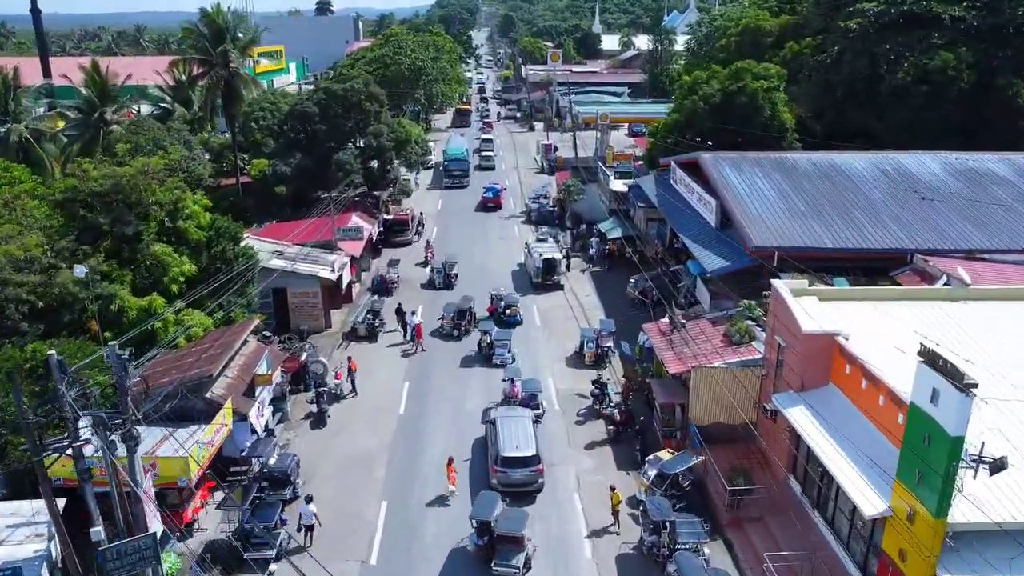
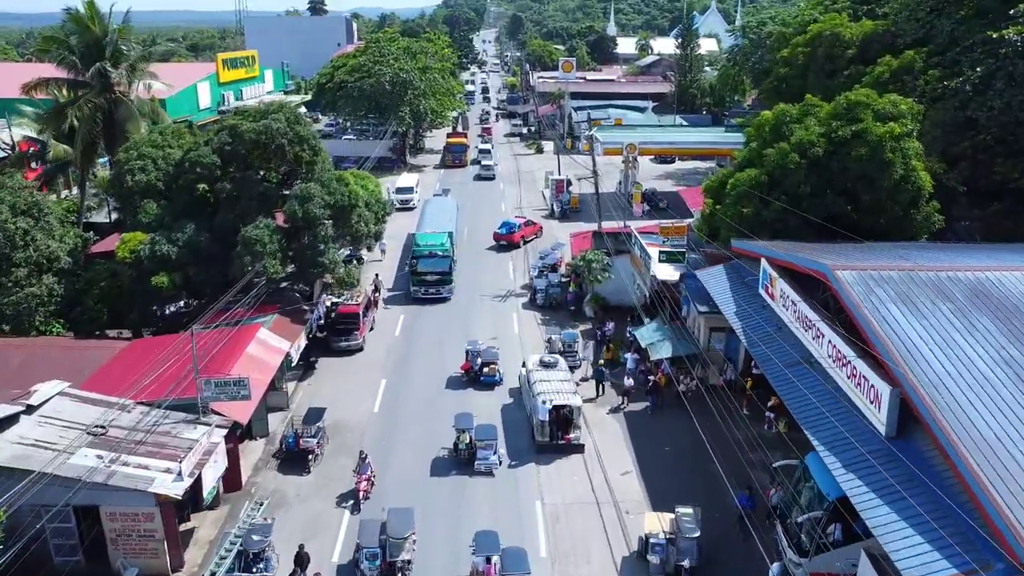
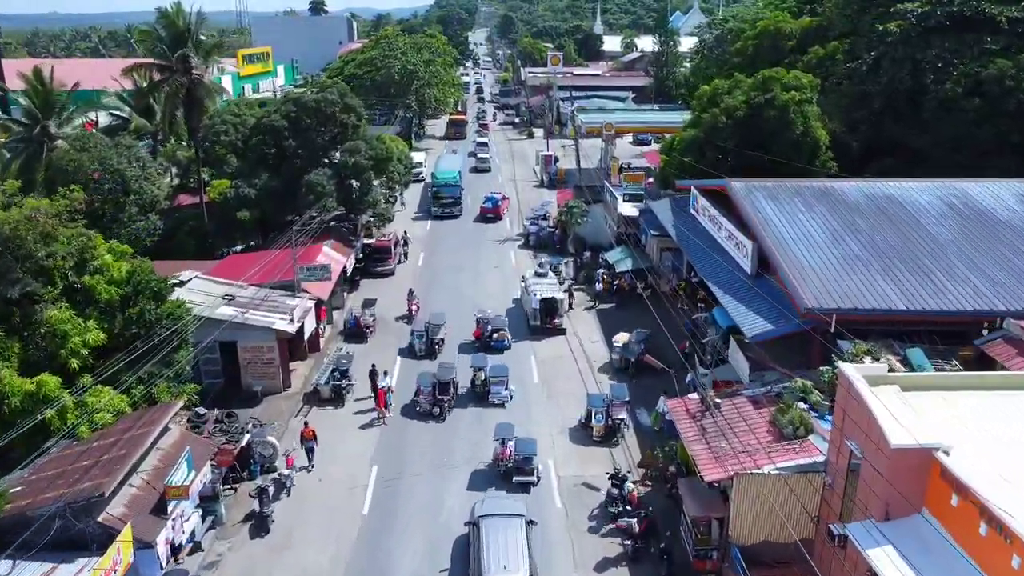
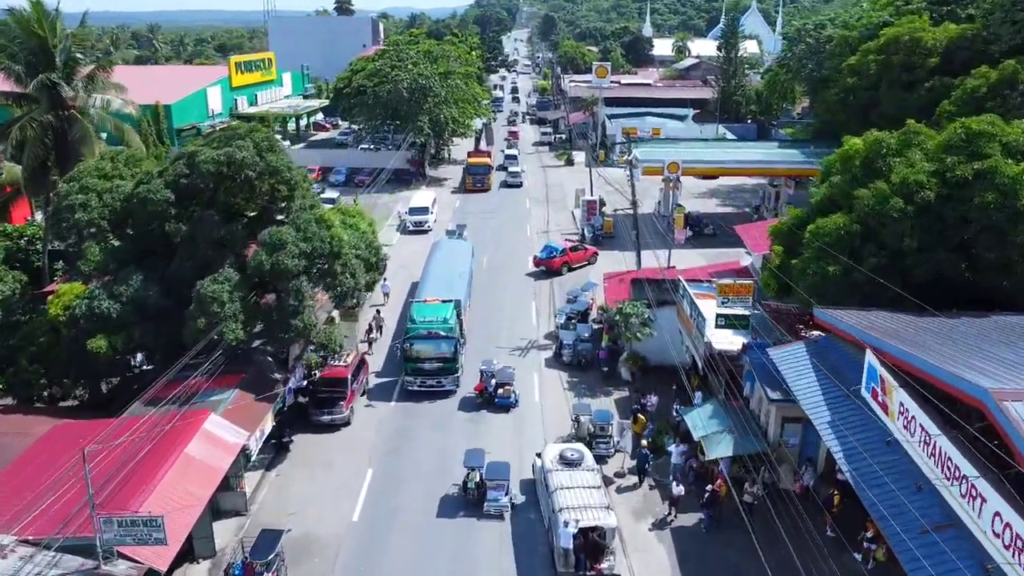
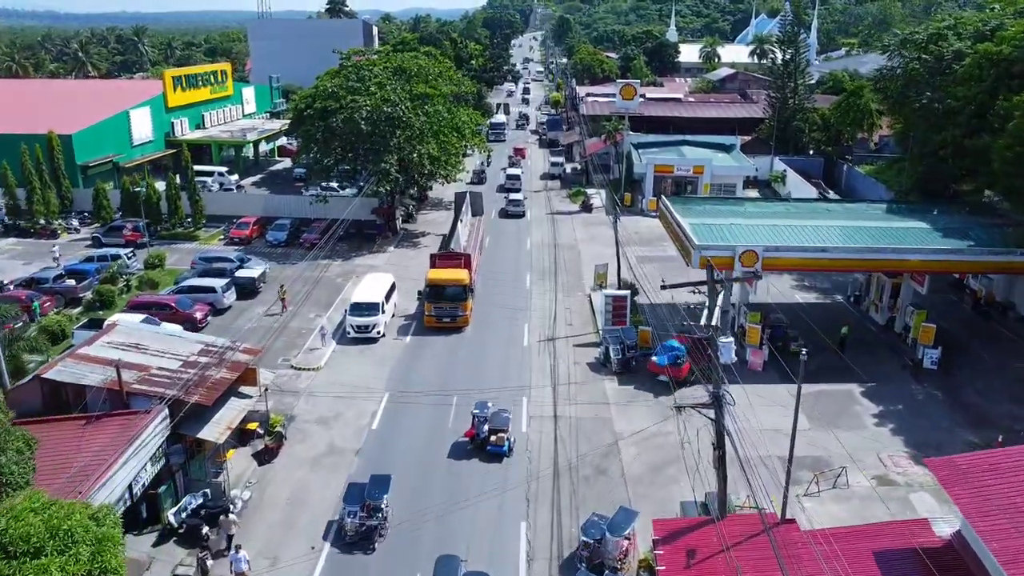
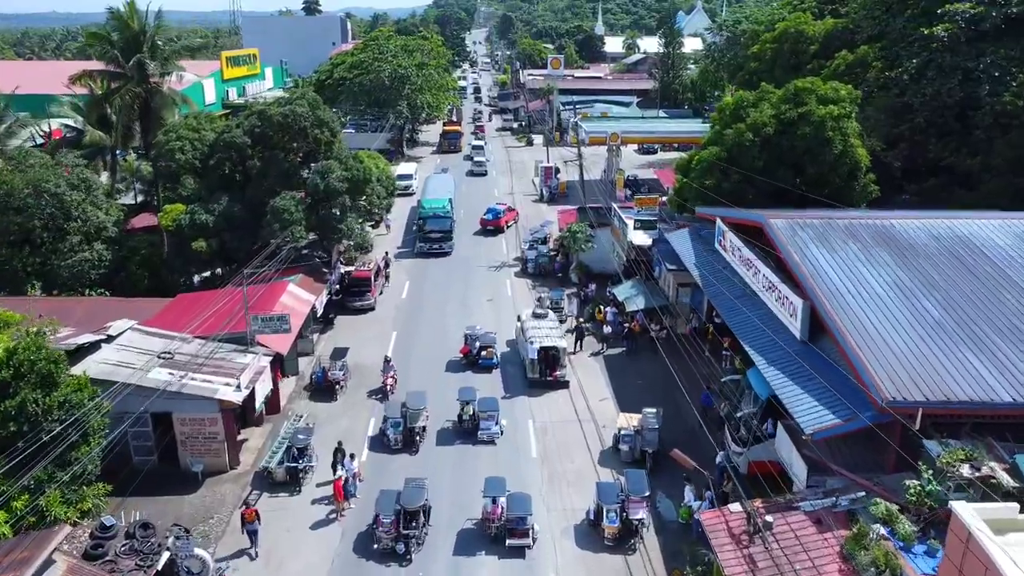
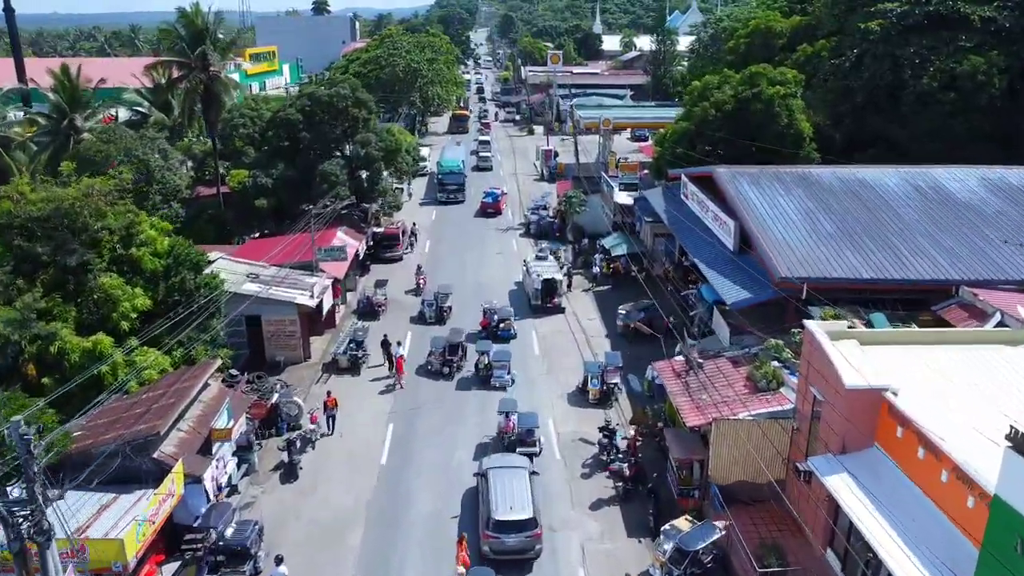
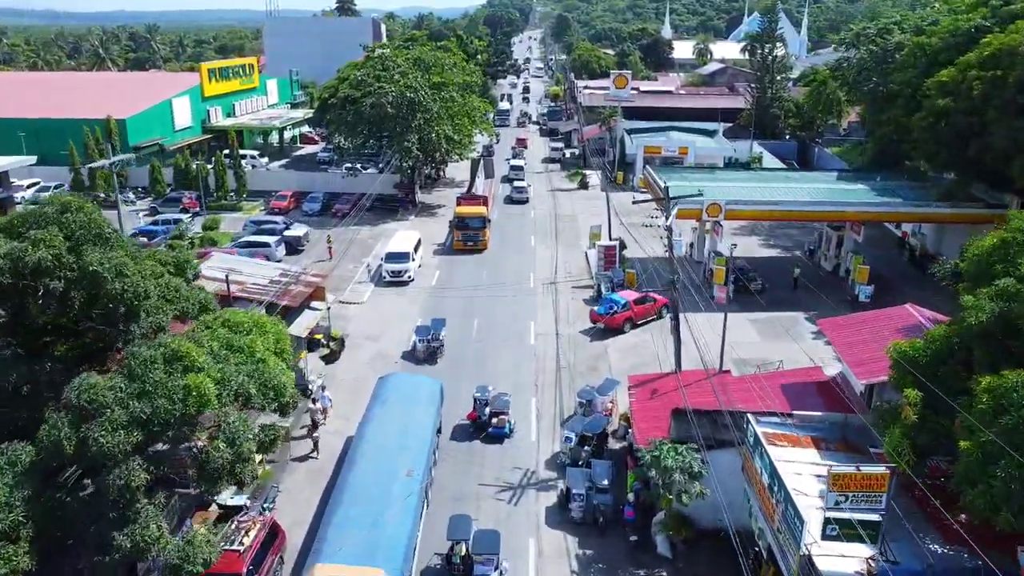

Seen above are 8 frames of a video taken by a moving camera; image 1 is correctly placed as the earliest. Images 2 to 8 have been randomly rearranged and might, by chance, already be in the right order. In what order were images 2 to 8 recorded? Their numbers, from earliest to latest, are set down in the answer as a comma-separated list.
7, 3, 6, 2, 4, 8, 5
